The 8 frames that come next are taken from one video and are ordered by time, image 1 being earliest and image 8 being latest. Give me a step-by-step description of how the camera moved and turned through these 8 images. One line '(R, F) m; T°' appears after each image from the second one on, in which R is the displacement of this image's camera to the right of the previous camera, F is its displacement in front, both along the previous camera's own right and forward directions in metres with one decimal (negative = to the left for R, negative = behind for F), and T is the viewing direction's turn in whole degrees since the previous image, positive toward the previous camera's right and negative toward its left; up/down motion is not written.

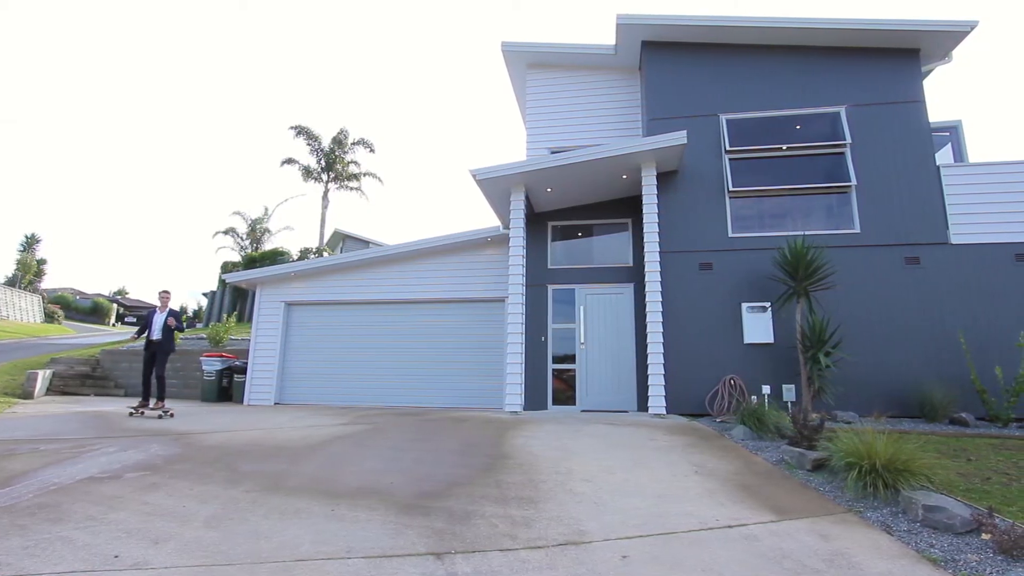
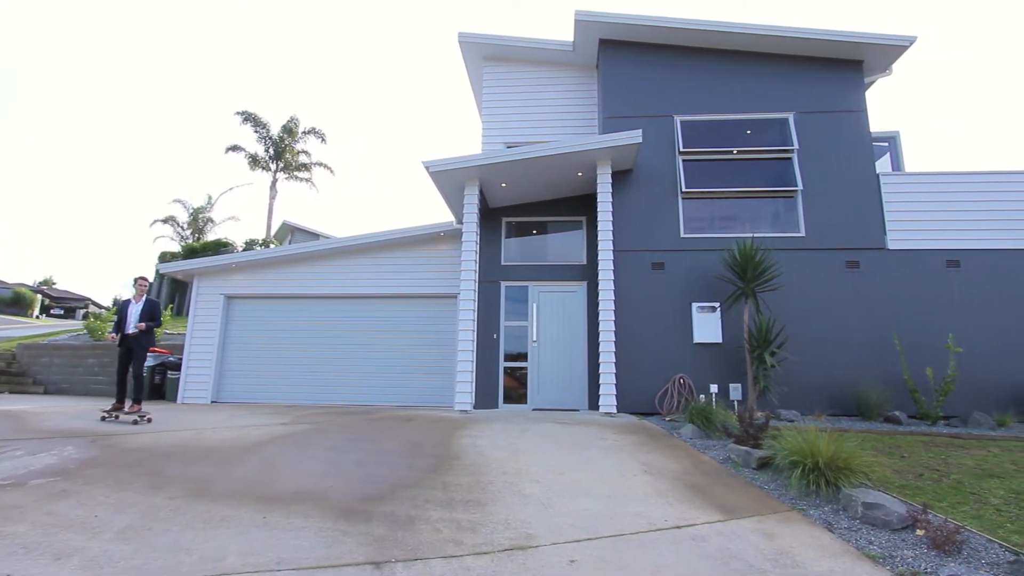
(0.0, +0.2) m; +5°
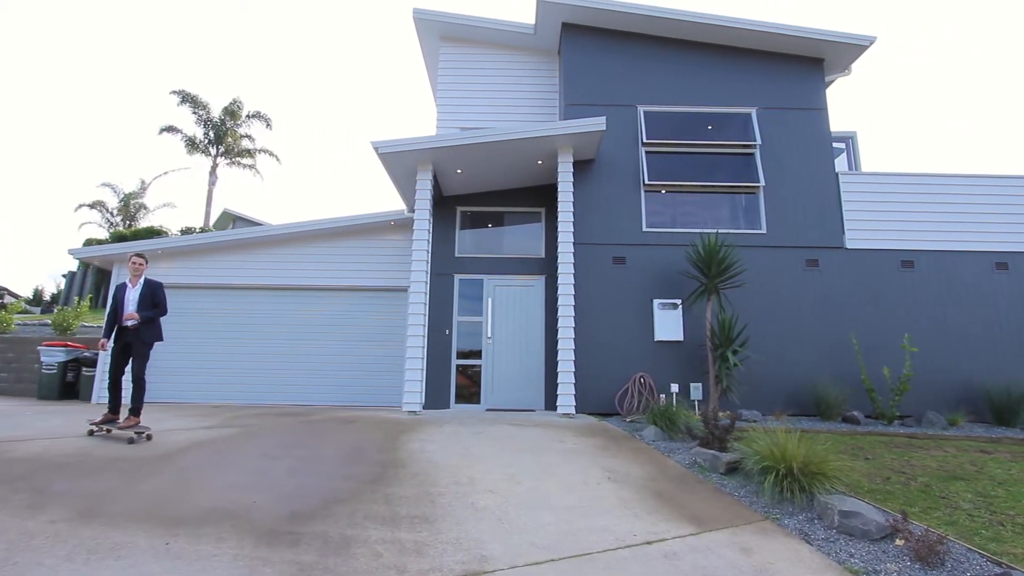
(0.0, +0.5) m; +5°
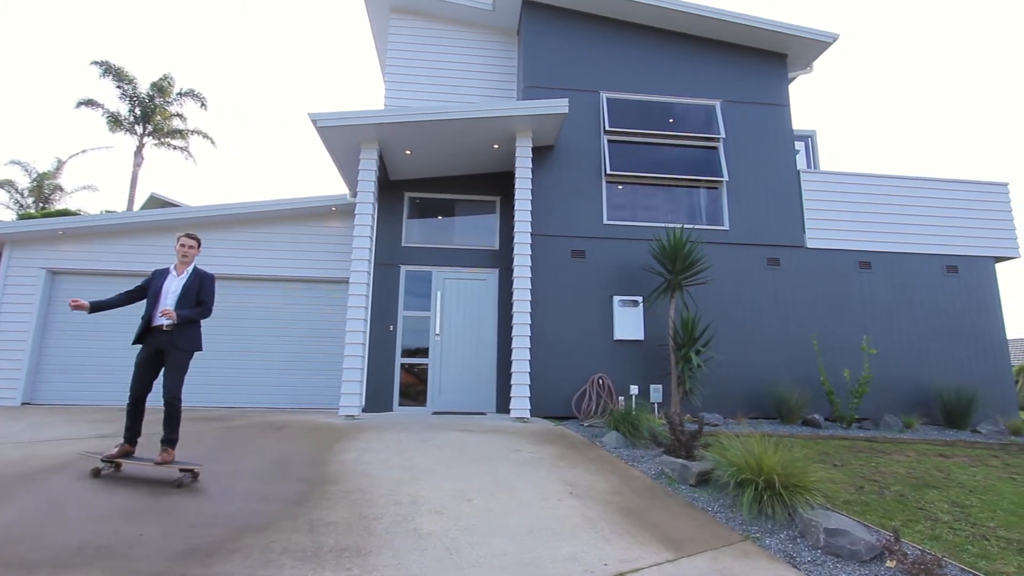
(0.0, +0.6) m; +5°
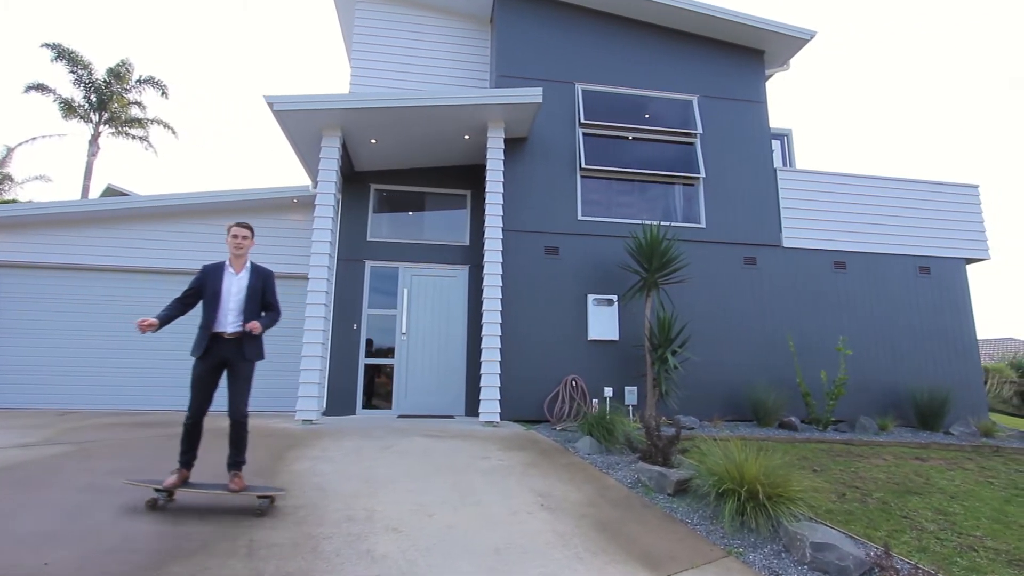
(0.0, +0.3) m; +3°
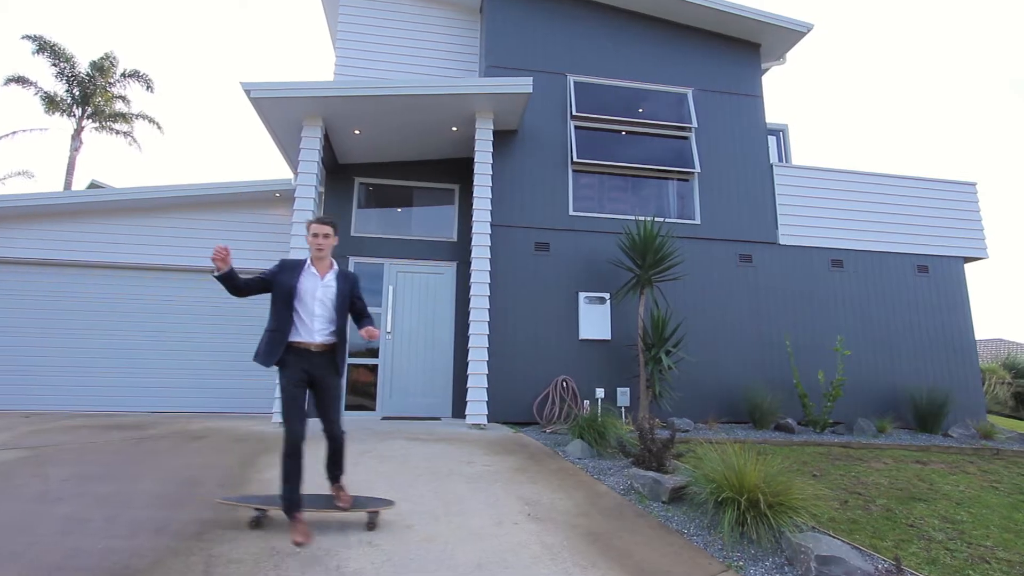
(0.0, +0.2) m; +1°
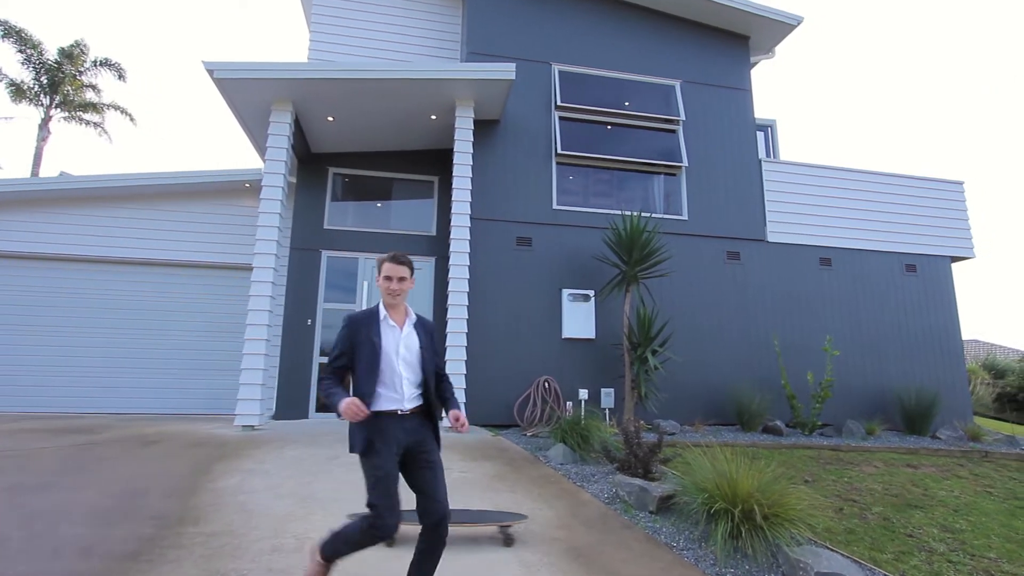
(0.0, +0.3) m; +2°
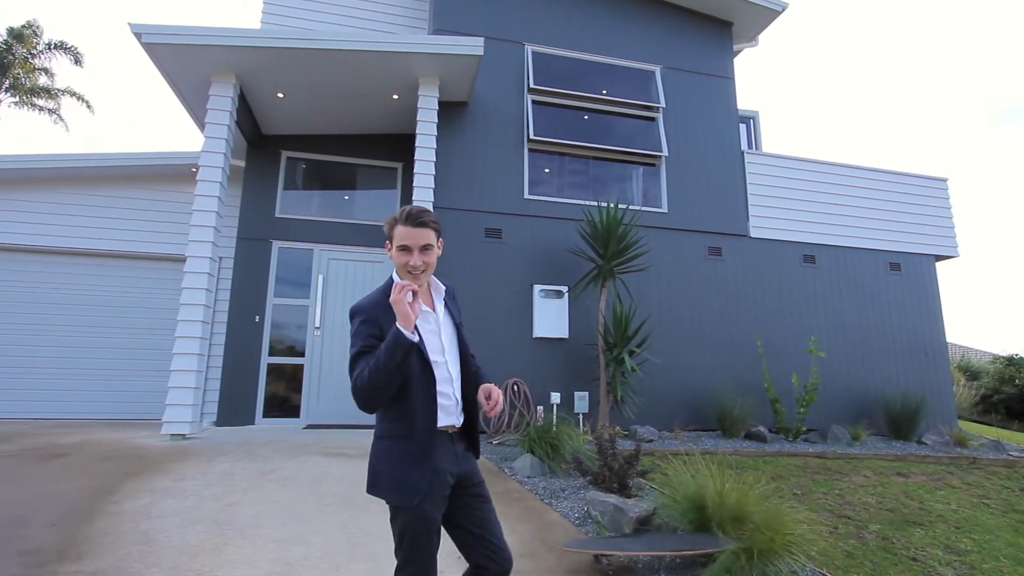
(+0.1, +0.5) m; +2°
